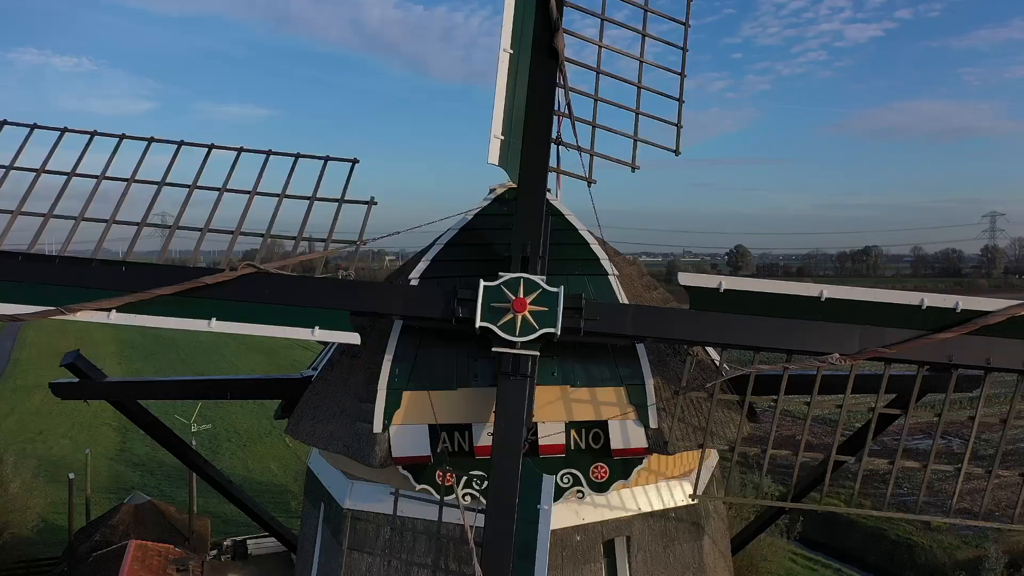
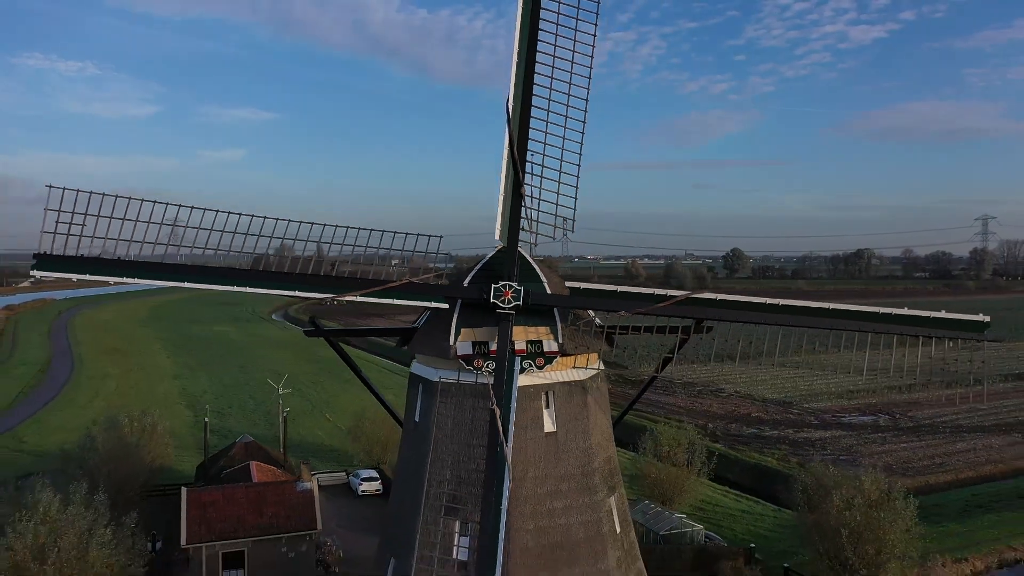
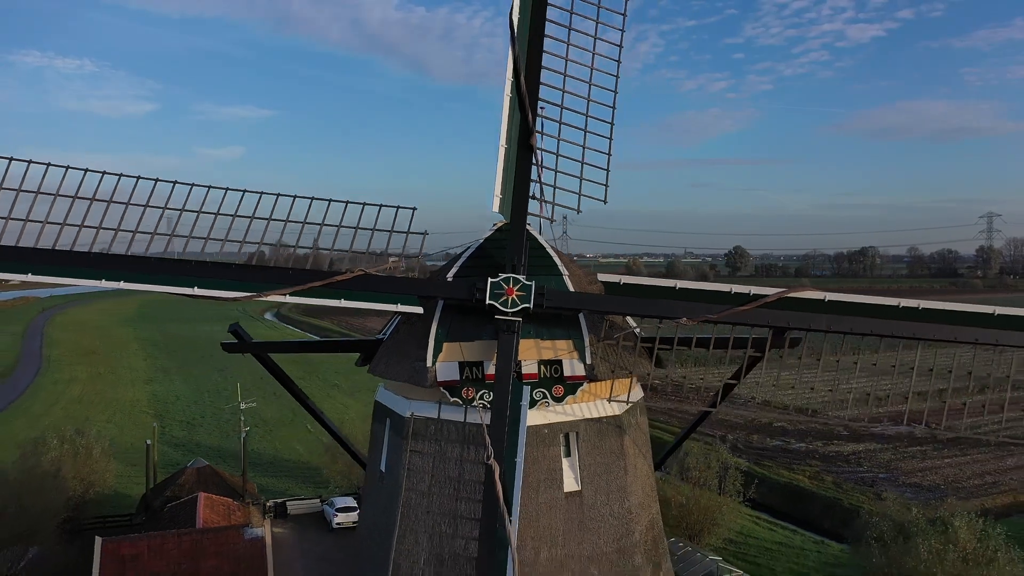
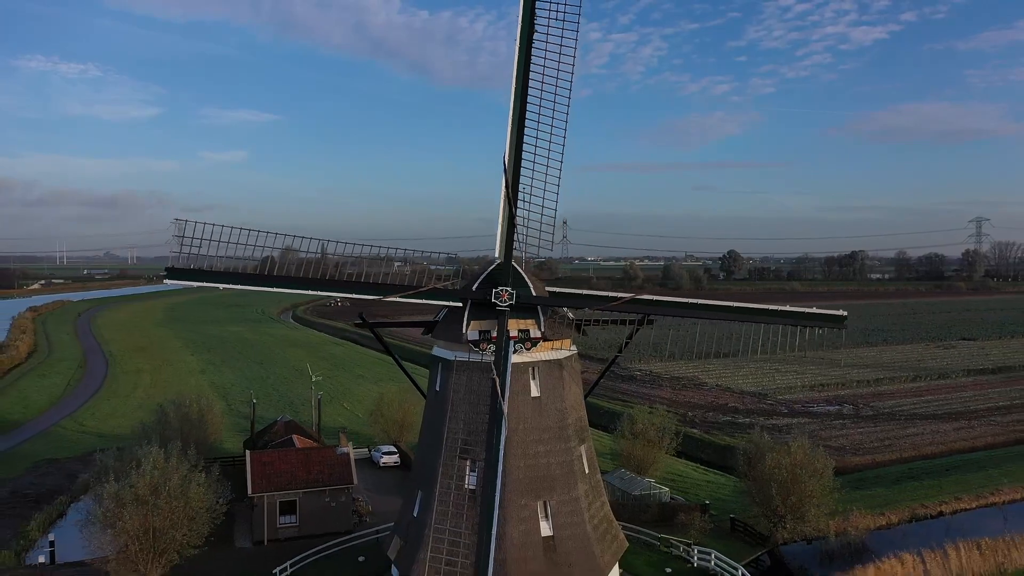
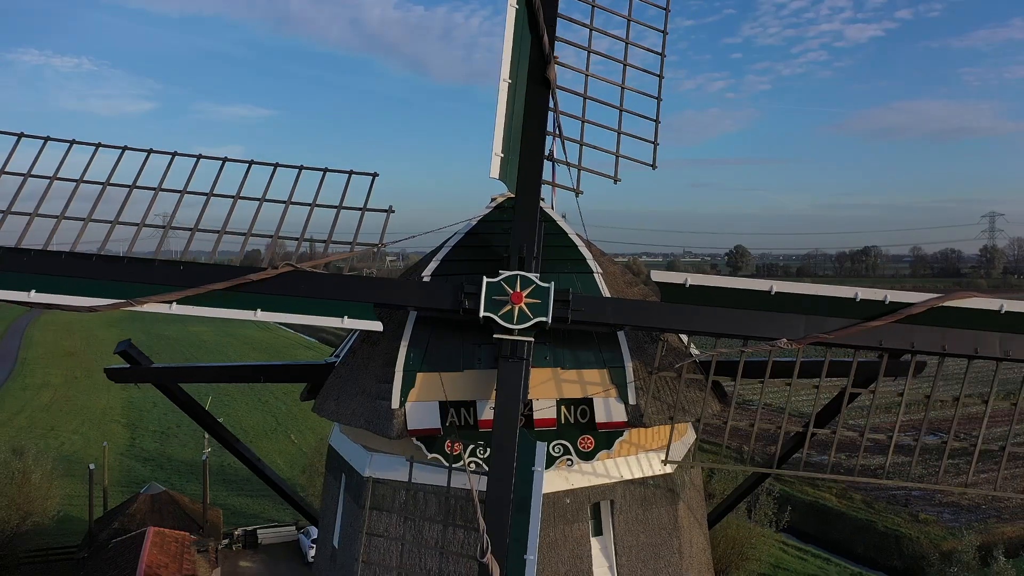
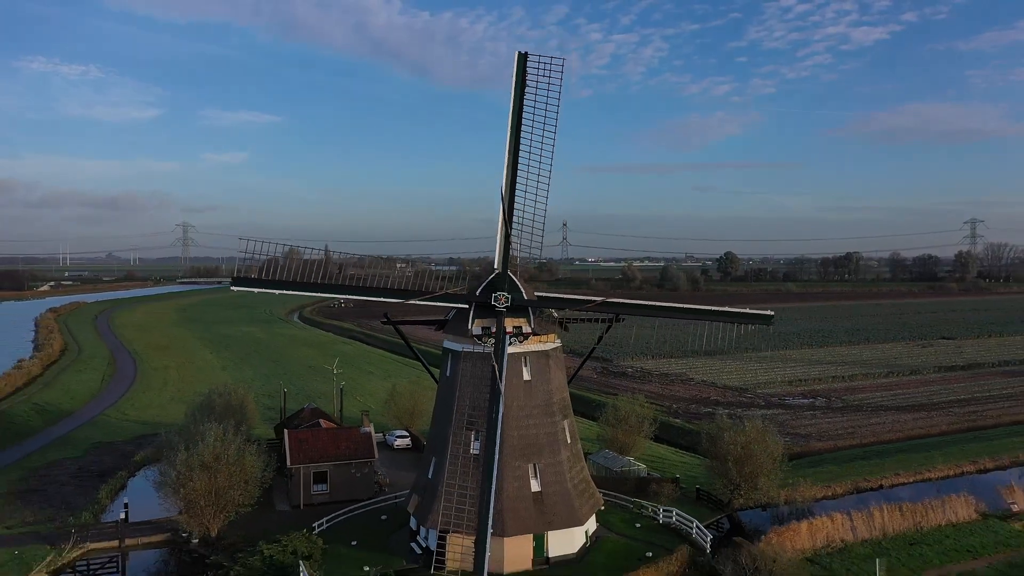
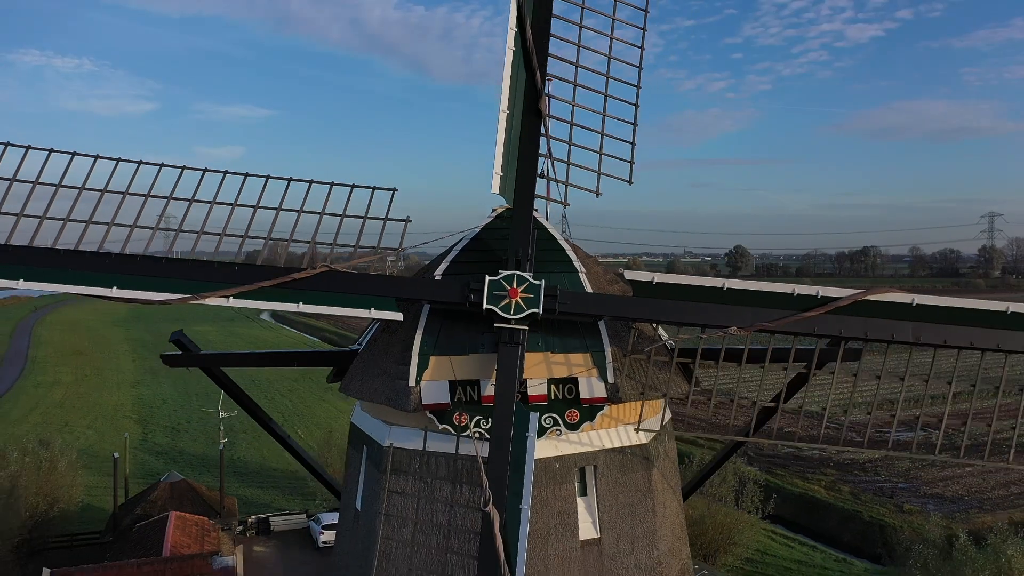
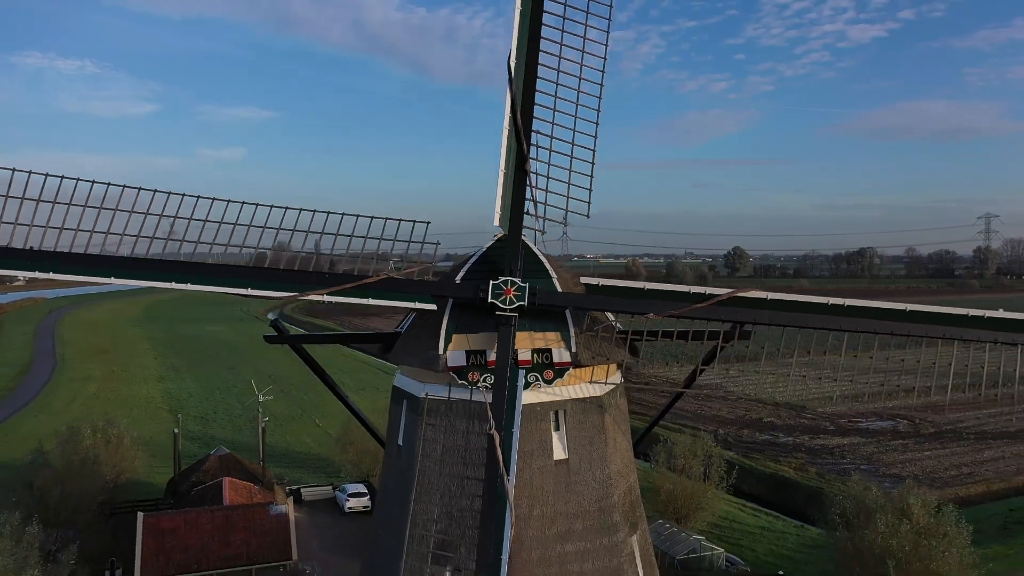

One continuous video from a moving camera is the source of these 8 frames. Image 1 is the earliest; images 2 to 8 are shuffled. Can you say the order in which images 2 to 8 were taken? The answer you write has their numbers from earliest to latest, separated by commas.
5, 7, 3, 8, 2, 4, 6
